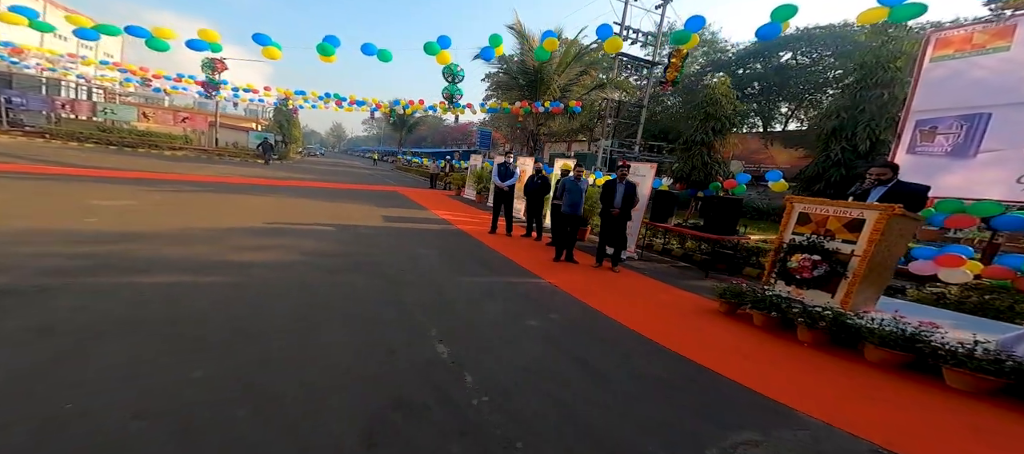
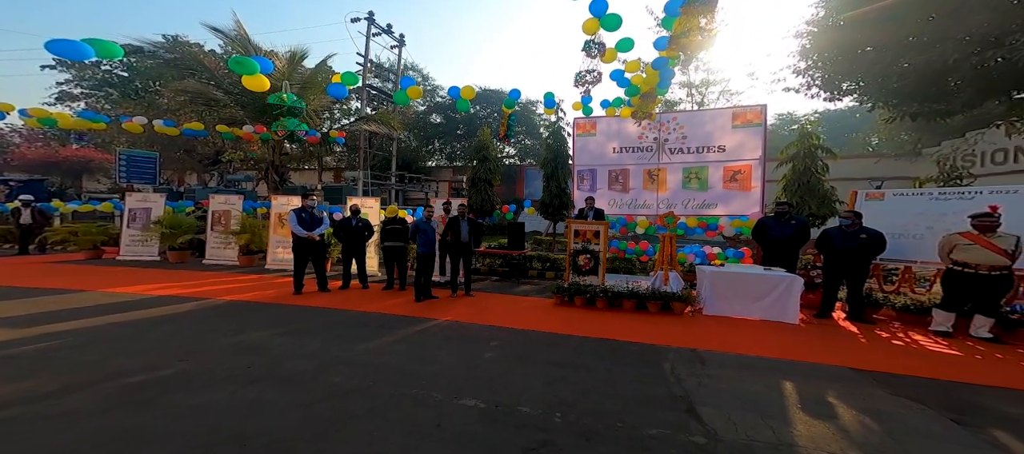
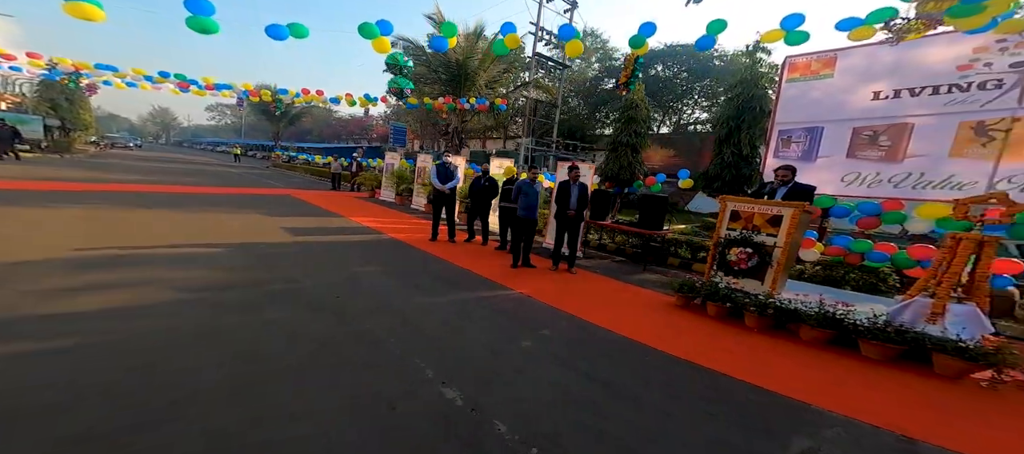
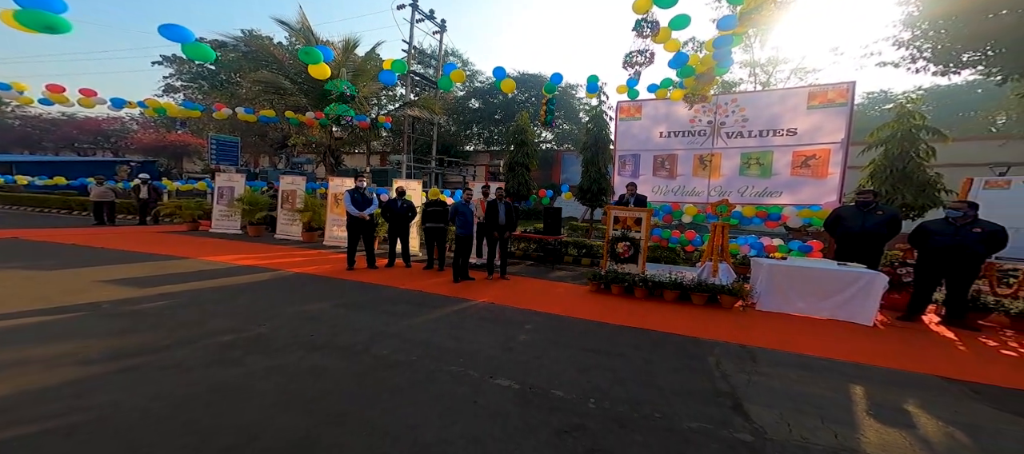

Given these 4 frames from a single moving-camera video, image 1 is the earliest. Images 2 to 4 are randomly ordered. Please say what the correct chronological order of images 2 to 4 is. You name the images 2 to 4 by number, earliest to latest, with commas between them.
3, 4, 2
